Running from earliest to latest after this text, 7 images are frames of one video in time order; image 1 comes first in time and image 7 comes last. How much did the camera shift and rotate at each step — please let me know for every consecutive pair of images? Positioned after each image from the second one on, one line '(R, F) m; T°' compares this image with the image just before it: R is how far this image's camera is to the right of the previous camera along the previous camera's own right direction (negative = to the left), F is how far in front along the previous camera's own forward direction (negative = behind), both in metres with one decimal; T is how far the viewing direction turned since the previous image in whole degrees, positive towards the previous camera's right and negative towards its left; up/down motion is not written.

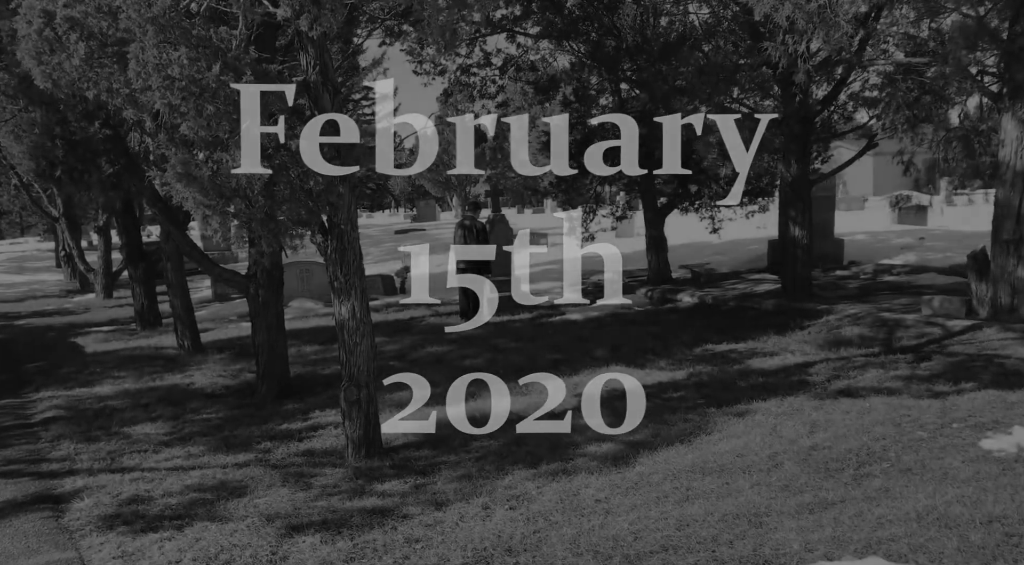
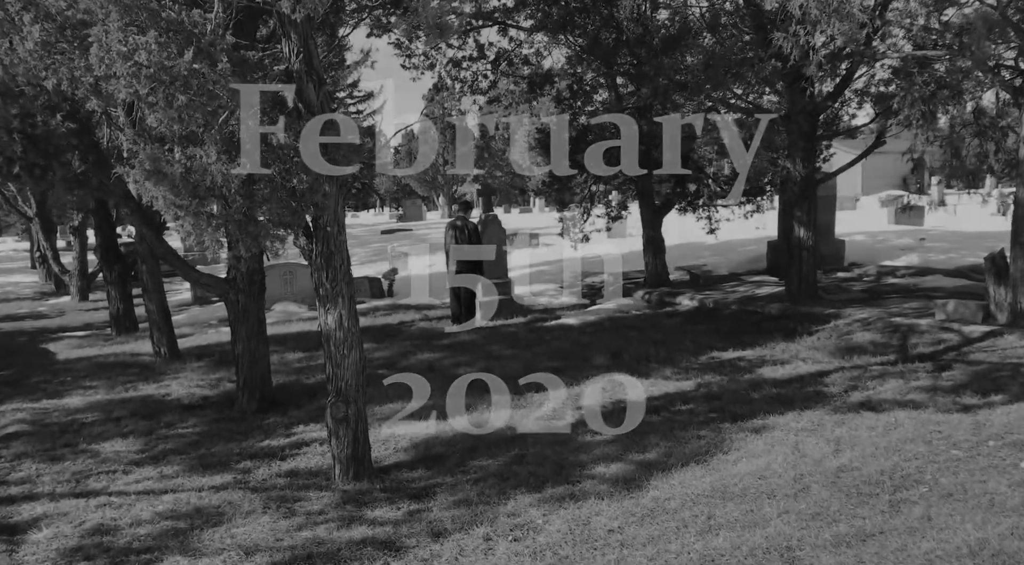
(-0.1, +0.5) m; +1°
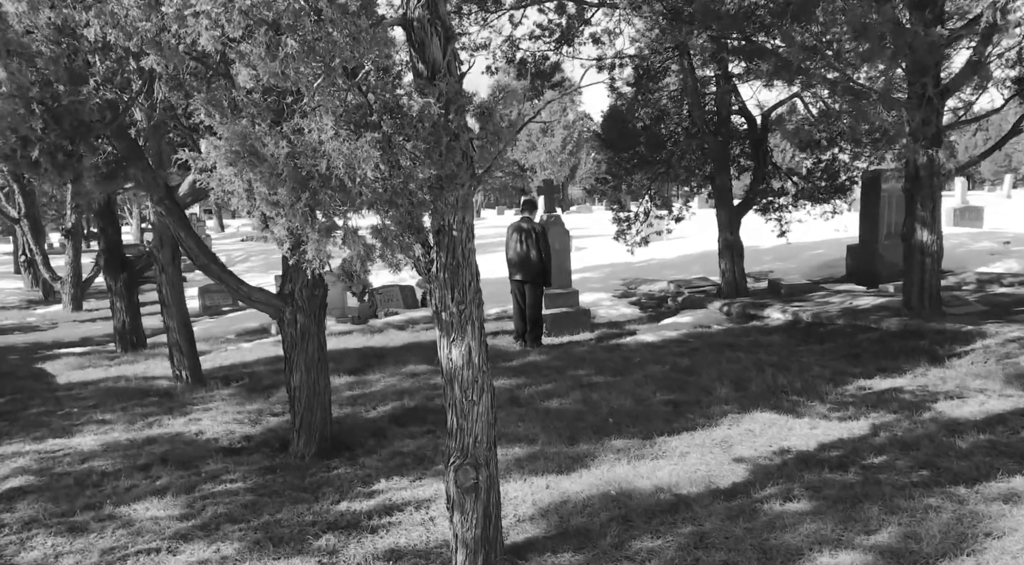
(-1.1, +1.7) m; +1°
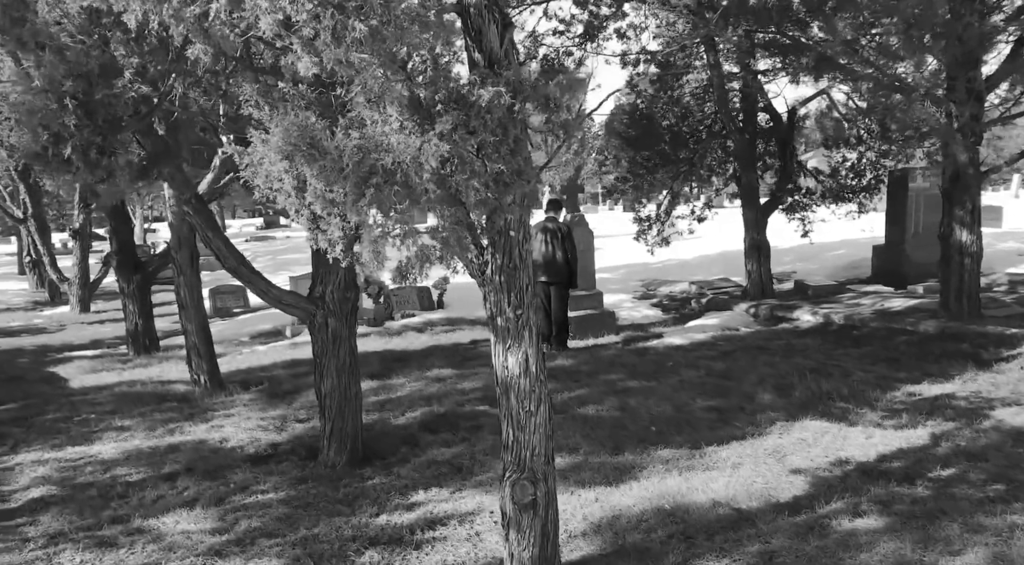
(-0.3, +0.3) m; 0°
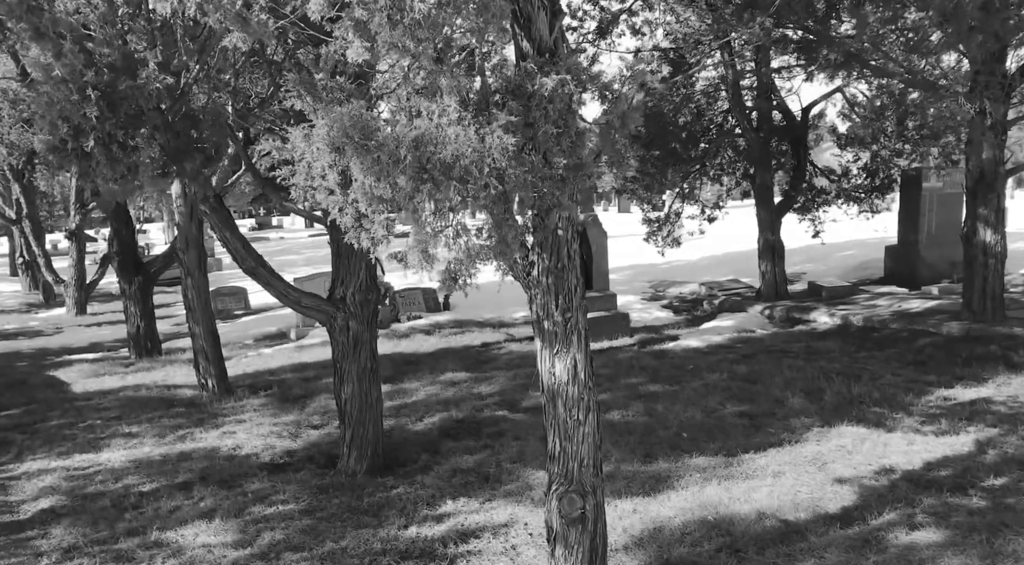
(-0.3, +0.2) m; +1°
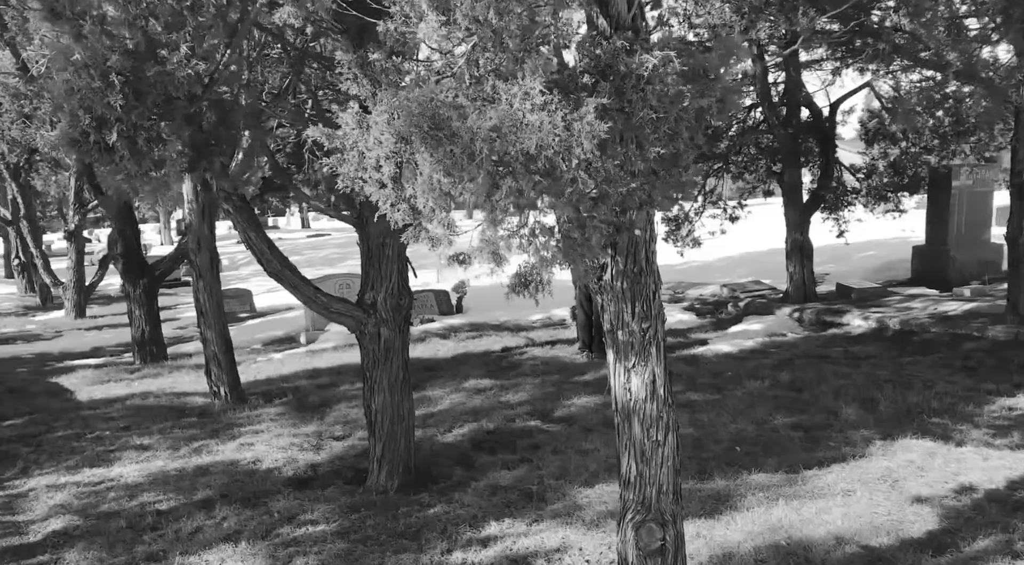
(-0.4, +0.4) m; 0°
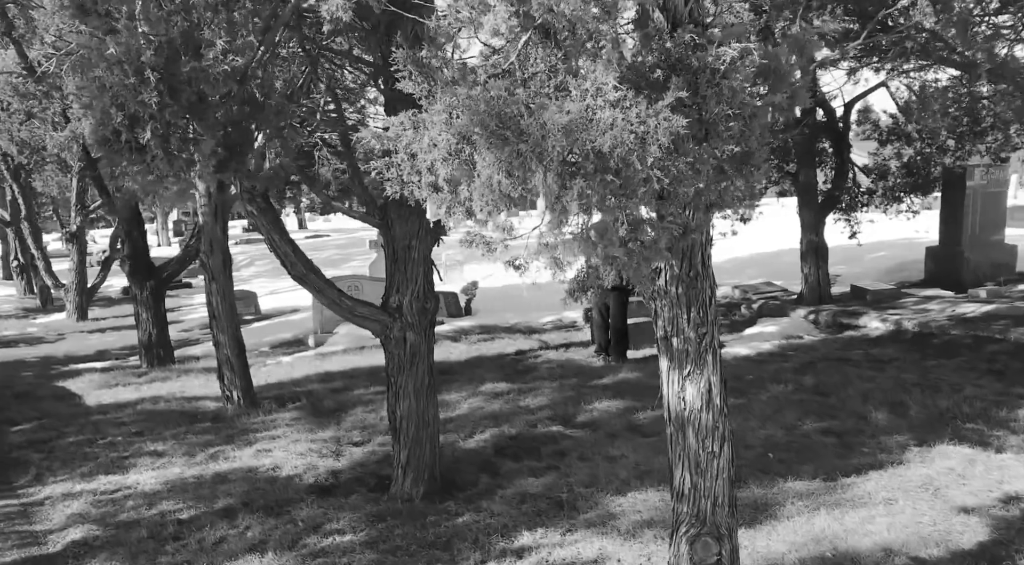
(-0.2, +0.1) m; 0°
